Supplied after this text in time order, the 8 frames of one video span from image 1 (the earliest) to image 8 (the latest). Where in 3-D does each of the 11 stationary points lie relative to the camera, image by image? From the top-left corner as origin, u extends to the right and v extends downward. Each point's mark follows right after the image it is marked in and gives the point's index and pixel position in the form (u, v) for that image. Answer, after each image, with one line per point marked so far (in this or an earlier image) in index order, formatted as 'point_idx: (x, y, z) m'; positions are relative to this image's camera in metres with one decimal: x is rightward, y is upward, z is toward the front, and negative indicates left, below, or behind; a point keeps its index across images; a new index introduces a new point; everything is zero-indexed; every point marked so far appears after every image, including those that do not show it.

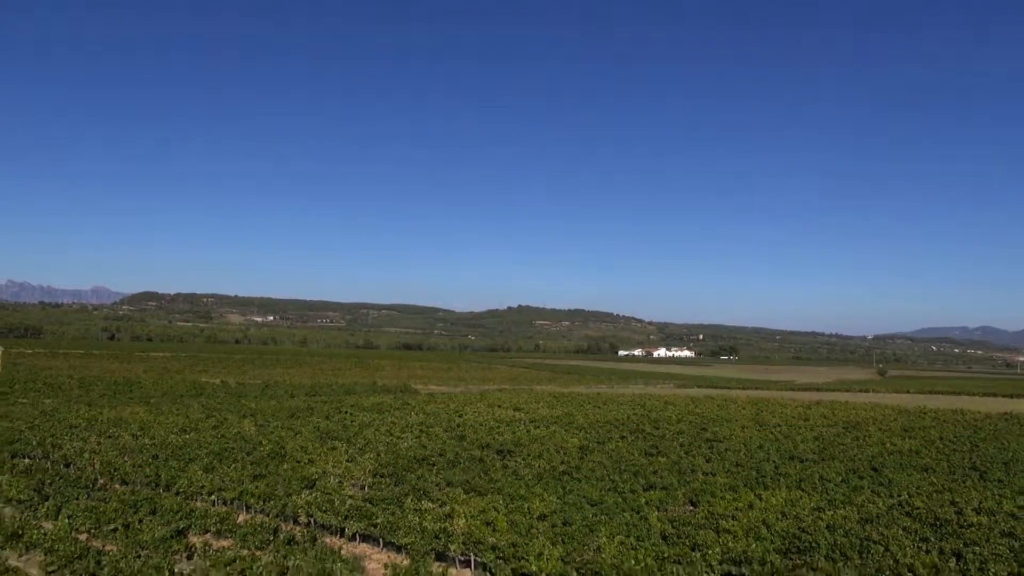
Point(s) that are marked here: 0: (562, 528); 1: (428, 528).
0: (+1.4, -6.5, +17.8) m
1: (-2.2, -6.5, +17.9) m
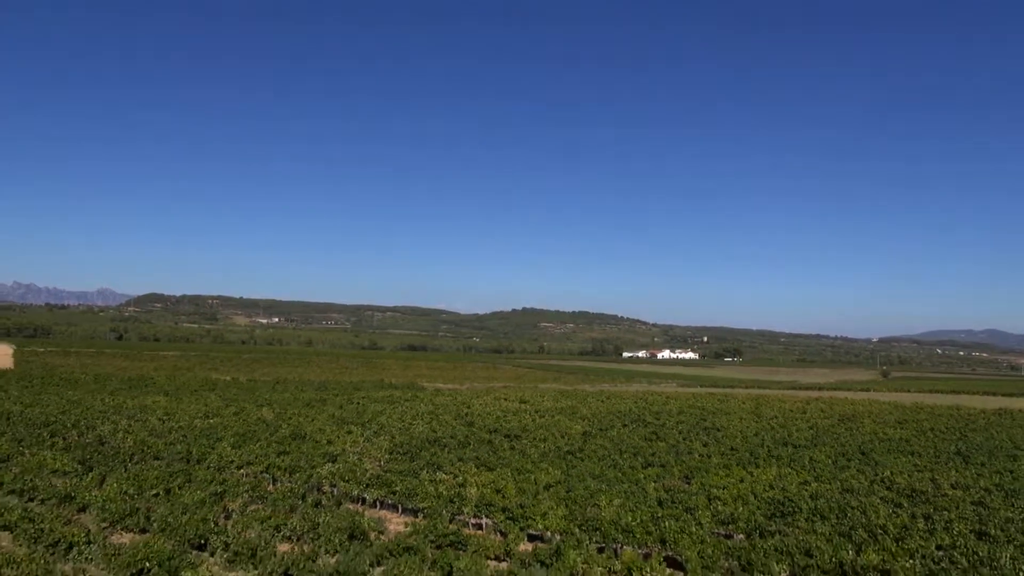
0: (+1.6, -6.1, +19.5) m
1: (-2.0, -6.1, +19.6) m
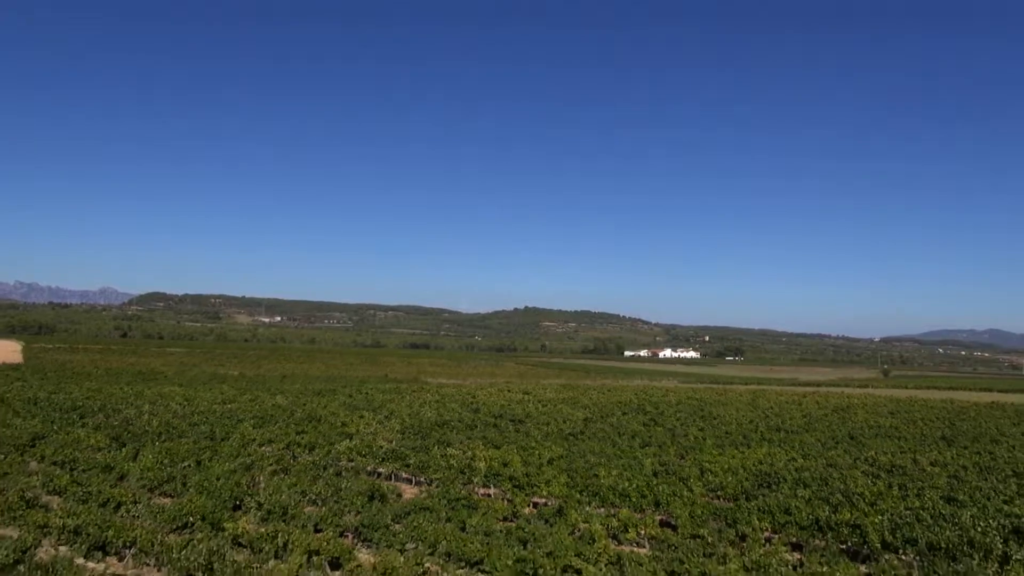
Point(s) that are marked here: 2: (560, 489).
0: (+1.8, -5.7, +20.9) m
1: (-1.8, -5.7, +21.1) m
2: (+1.4, -5.6, +18.4) m
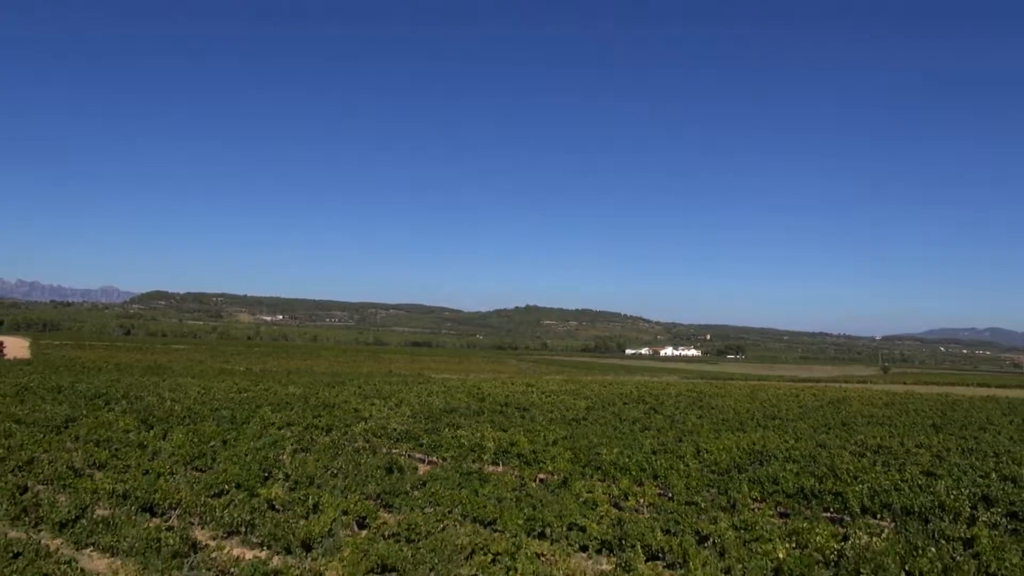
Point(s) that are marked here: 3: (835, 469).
0: (+2.0, -5.4, +22.3) m
1: (-1.6, -5.3, +22.4) m
2: (+1.6, -5.2, +19.7) m
3: (+9.5, -5.3, +19.4) m
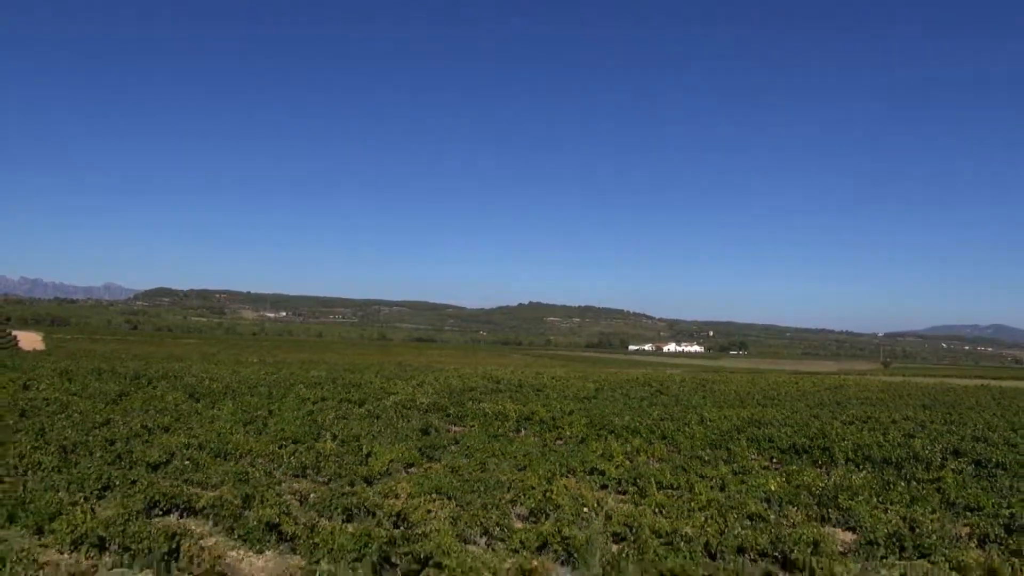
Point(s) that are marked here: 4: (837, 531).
0: (+2.8, -4.7, +24.4) m
1: (-0.8, -4.7, +24.5) m
2: (+2.3, -4.6, +21.8) m
3: (+10.2, -4.7, +21.5) m
4: (+5.8, -4.2, +11.8) m
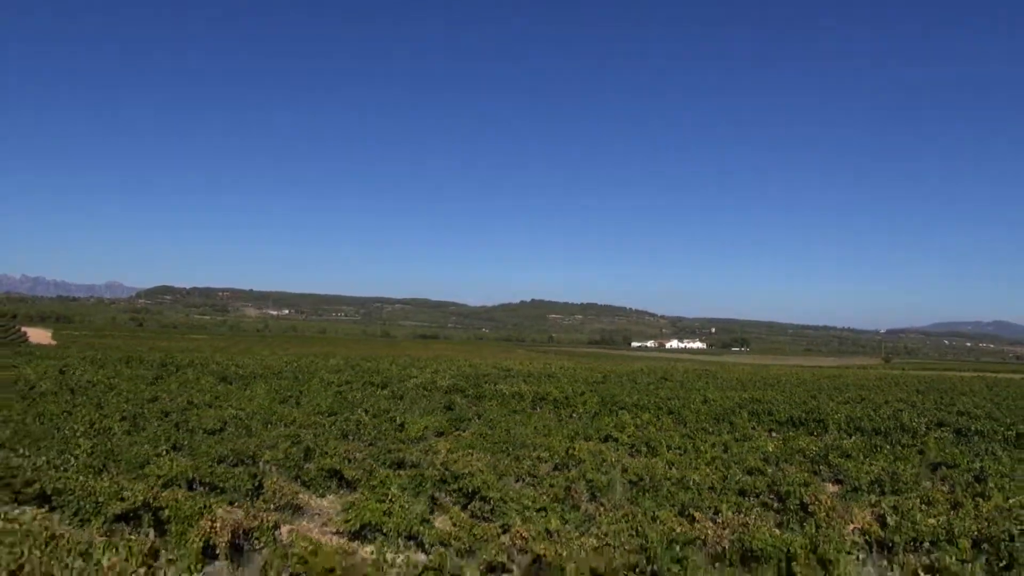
0: (+3.4, -4.3, +26.0) m
1: (-0.3, -4.2, +26.1) m
2: (+2.9, -4.2, +23.4) m
3: (+10.8, -4.2, +23.1) m
4: (+6.4, -3.8, +13.3) m
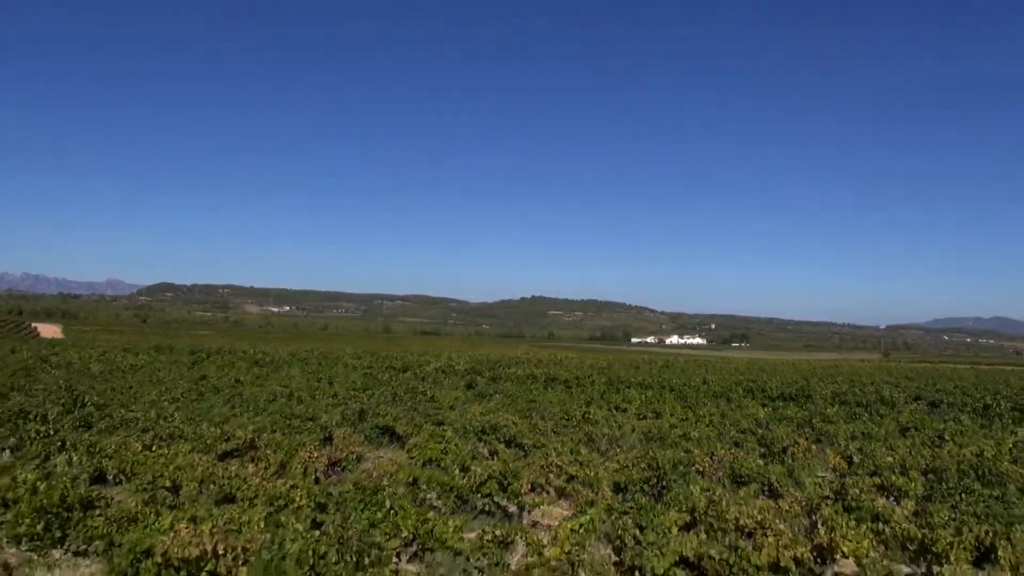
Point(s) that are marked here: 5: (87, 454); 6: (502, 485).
0: (+4.0, -3.8, +28.1) m
1: (+0.3, -3.8, +28.2) m
2: (+3.5, -3.7, +25.5) m
3: (+11.4, -3.8, +25.1) m
4: (+7.0, -3.4, +15.4) m
5: (-6.1, -2.4, +9.5) m
6: (-0.1, -2.7, +9.0) m
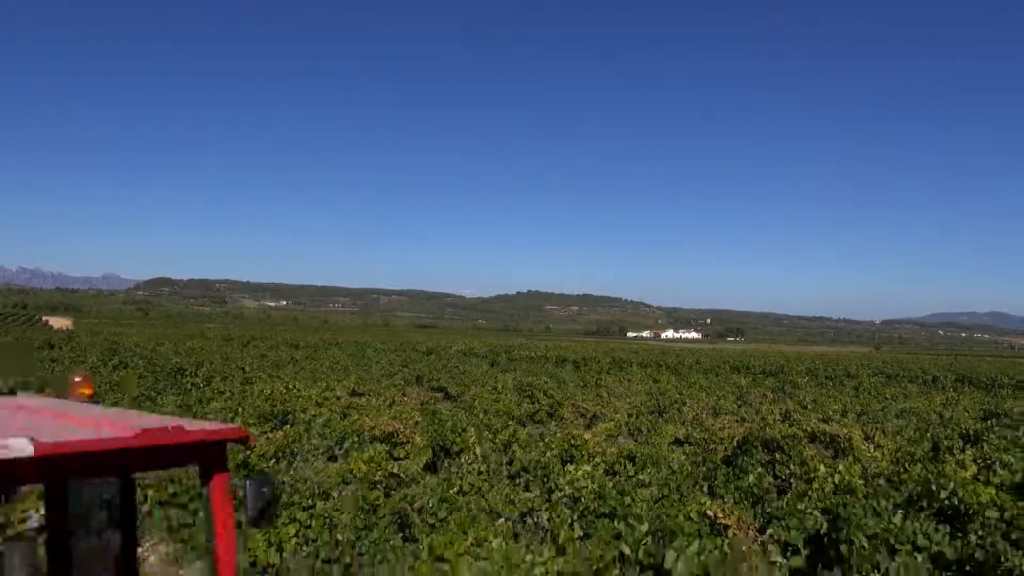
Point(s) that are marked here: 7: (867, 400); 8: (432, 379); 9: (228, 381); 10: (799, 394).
0: (+4.7, -3.4, +31.7) m
1: (+1.1, -3.4, +31.8) m
2: (+4.2, -3.3, +29.2) m
3: (+12.1, -3.4, +28.8) m
4: (+7.8, -3.1, +19.1) m
5: (-5.3, -2.1, +13.1) m
6: (+0.7, -2.4, +12.6) m
7: (+9.2, -3.0, +17.1) m
8: (-2.4, -2.7, +19.5) m
9: (-6.4, -2.1, +15.0) m
10: (+7.9, -3.0, +18.3) m
